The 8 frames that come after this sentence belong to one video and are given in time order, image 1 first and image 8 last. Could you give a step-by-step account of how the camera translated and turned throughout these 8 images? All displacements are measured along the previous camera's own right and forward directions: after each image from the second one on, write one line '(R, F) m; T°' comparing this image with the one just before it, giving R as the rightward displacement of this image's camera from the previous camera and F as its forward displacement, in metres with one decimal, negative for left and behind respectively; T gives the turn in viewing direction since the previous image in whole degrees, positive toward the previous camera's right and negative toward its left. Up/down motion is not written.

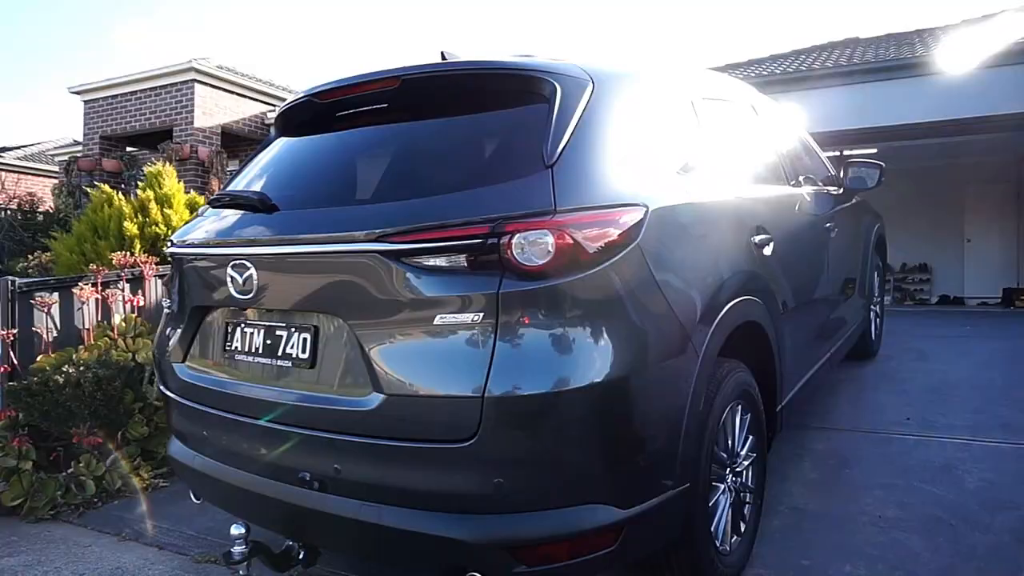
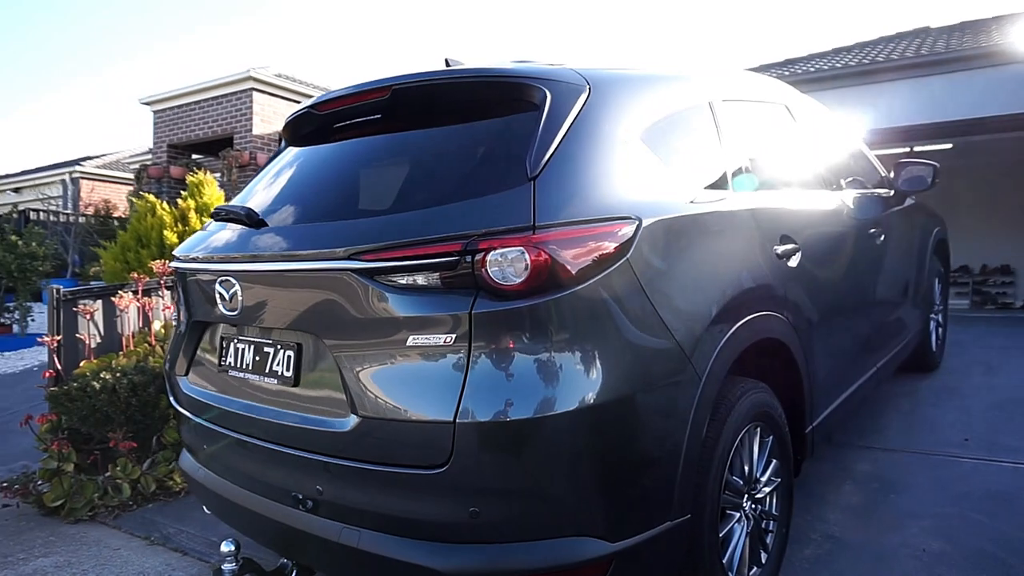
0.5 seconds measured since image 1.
(+0.2, +0.1) m; -5°
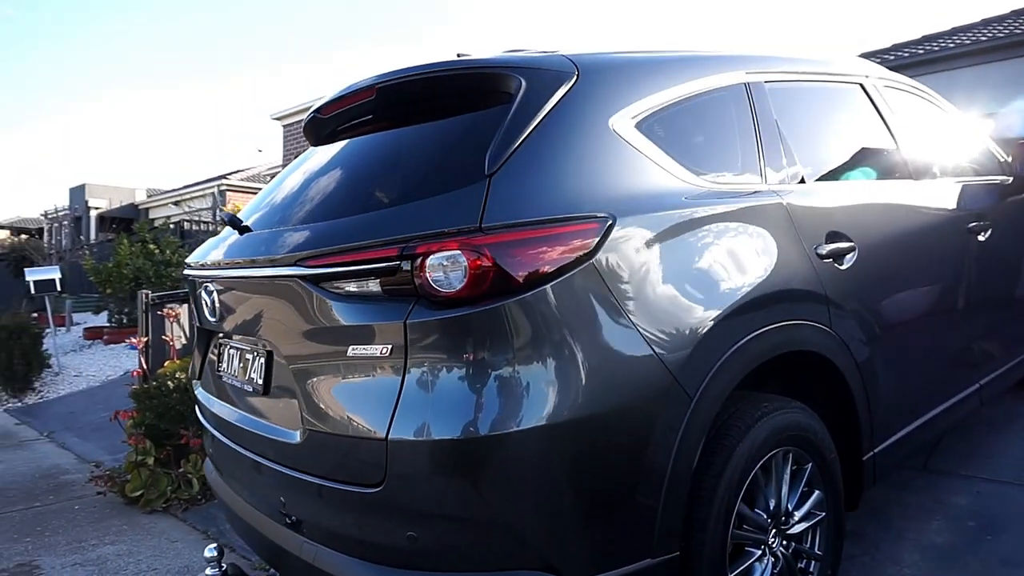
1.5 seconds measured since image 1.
(+0.4, +0.2) m; -11°
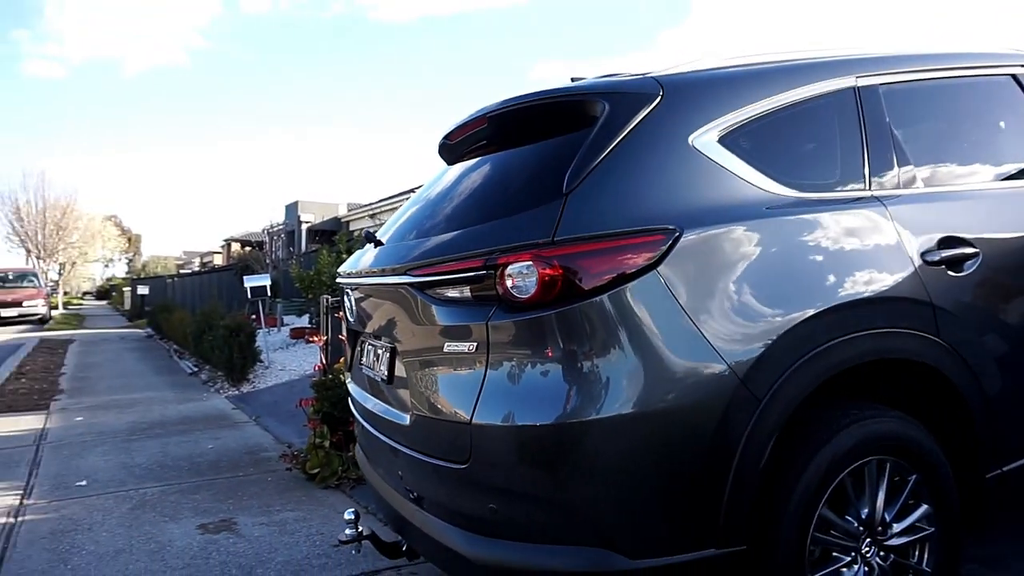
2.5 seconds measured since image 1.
(+0.3, -0.2) m; -15°
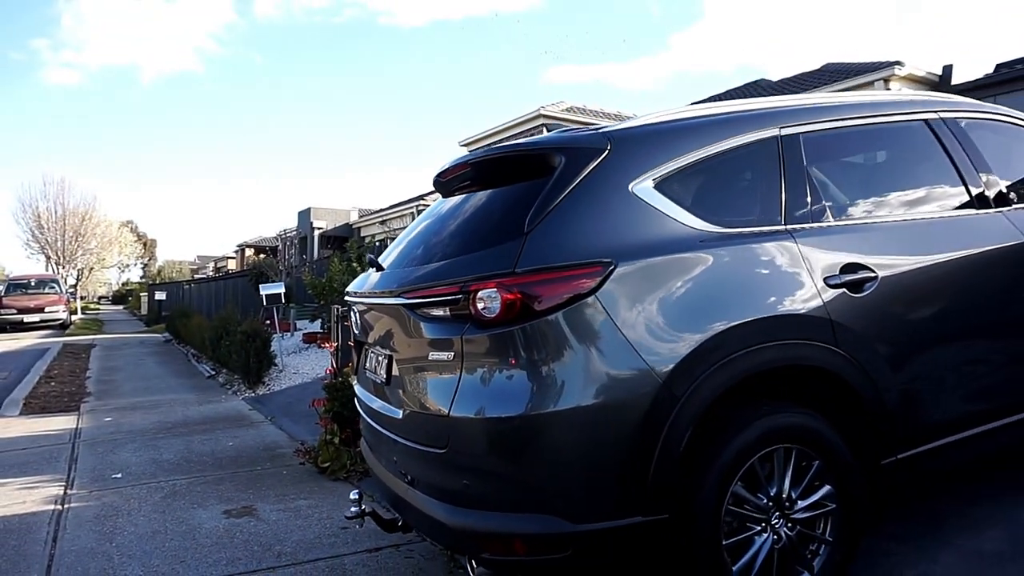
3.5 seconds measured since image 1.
(+0.1, -0.5) m; -1°
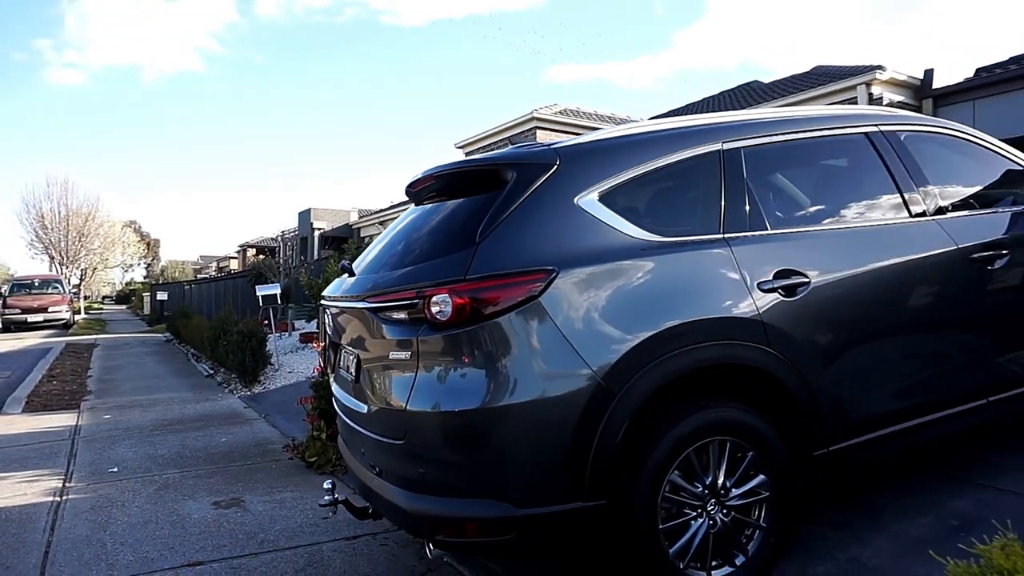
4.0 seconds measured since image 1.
(+0.2, -0.2) m; 0°
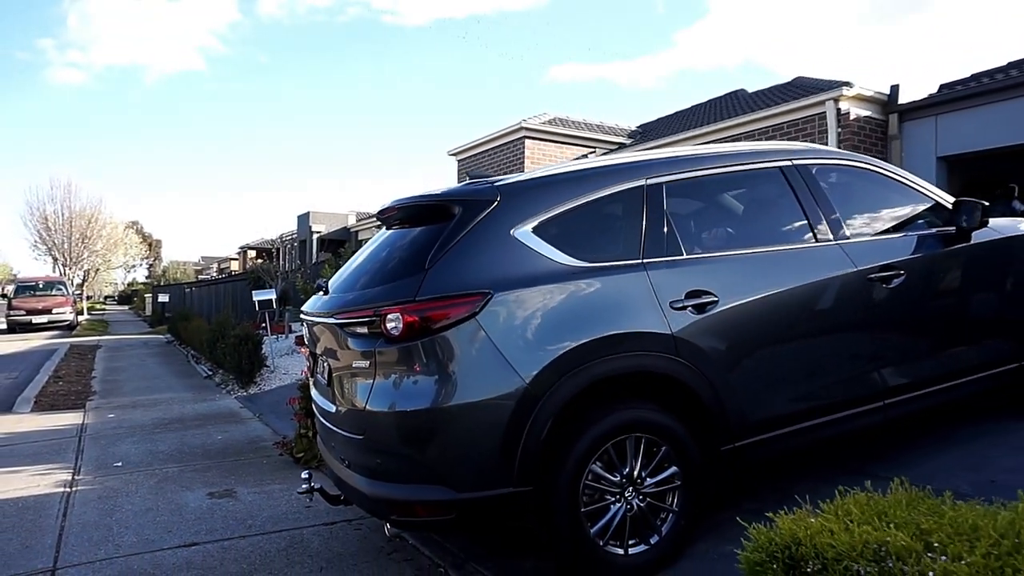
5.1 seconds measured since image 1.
(+0.3, -0.5) m; 0°
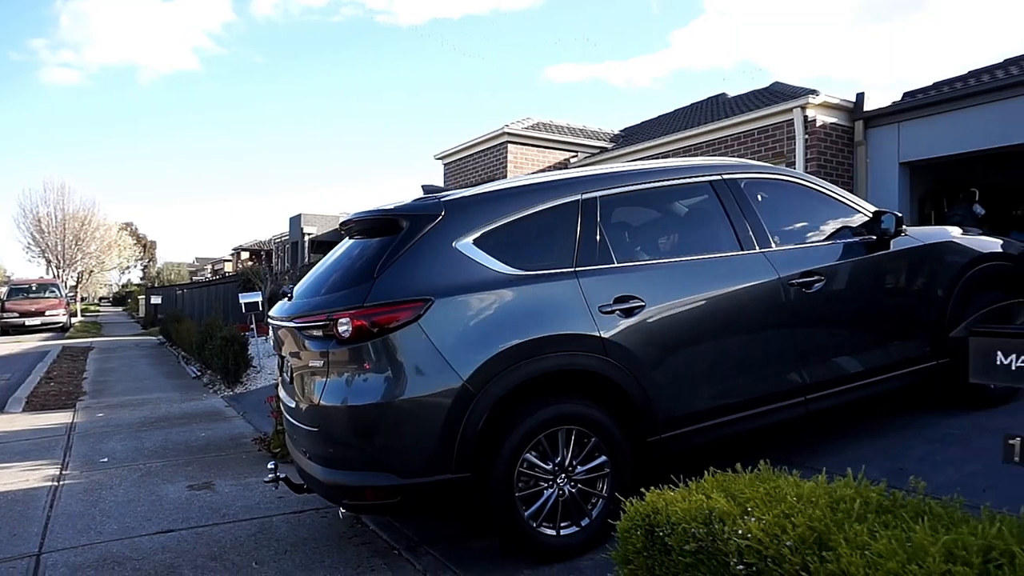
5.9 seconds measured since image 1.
(+0.3, -0.3) m; 0°
